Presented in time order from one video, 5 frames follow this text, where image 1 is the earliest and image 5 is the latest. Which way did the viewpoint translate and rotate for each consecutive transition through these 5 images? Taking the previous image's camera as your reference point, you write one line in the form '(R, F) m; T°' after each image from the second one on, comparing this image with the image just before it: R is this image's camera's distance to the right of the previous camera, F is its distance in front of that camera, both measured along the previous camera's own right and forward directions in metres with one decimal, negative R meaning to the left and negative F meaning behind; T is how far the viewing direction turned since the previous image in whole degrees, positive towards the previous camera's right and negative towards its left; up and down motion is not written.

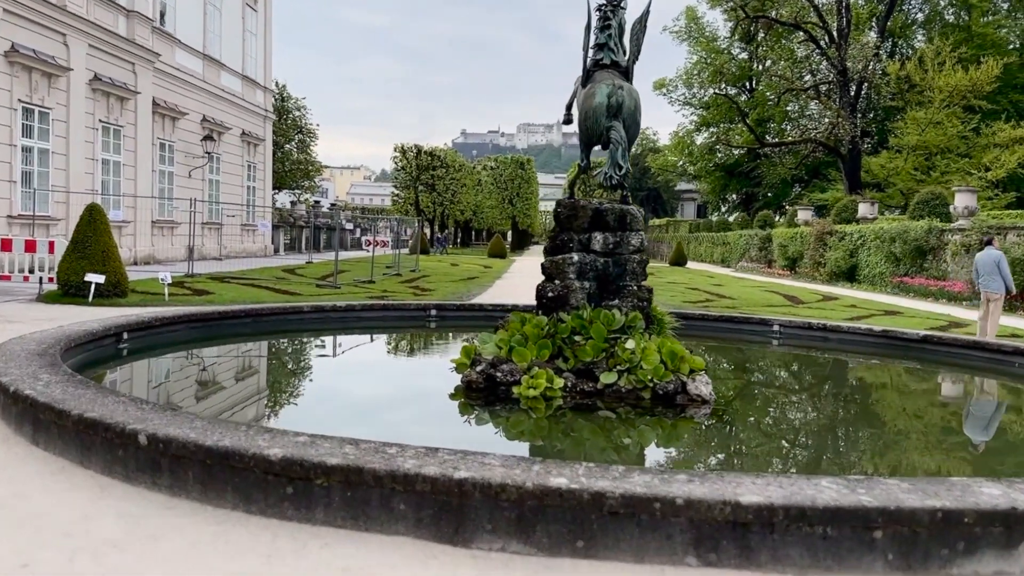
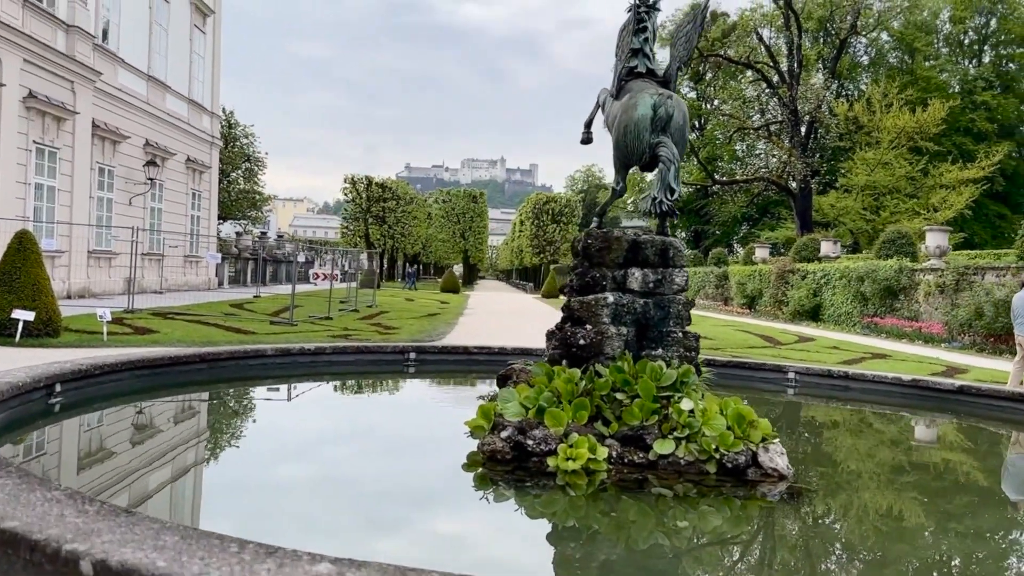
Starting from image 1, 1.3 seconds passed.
(-0.4, +0.9) m; +4°
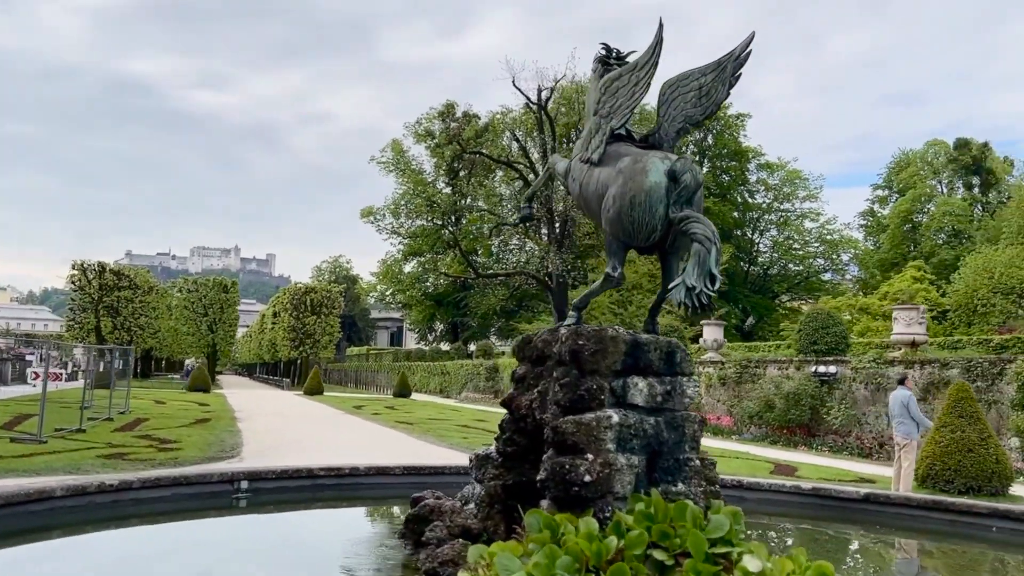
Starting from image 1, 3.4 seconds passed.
(-0.8, +1.3) m; +16°
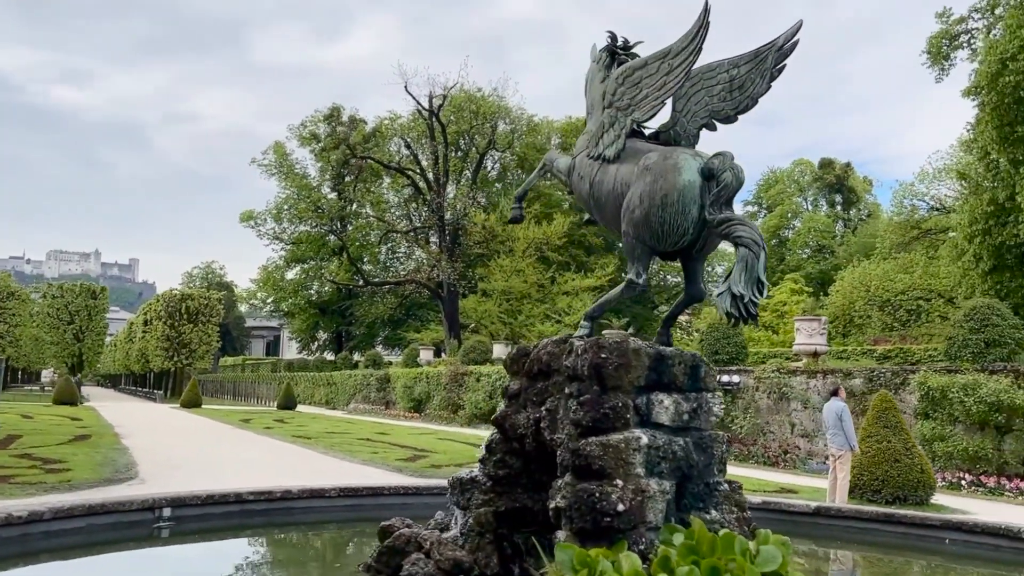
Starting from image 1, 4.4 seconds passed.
(-0.5, +0.4) m; +7°
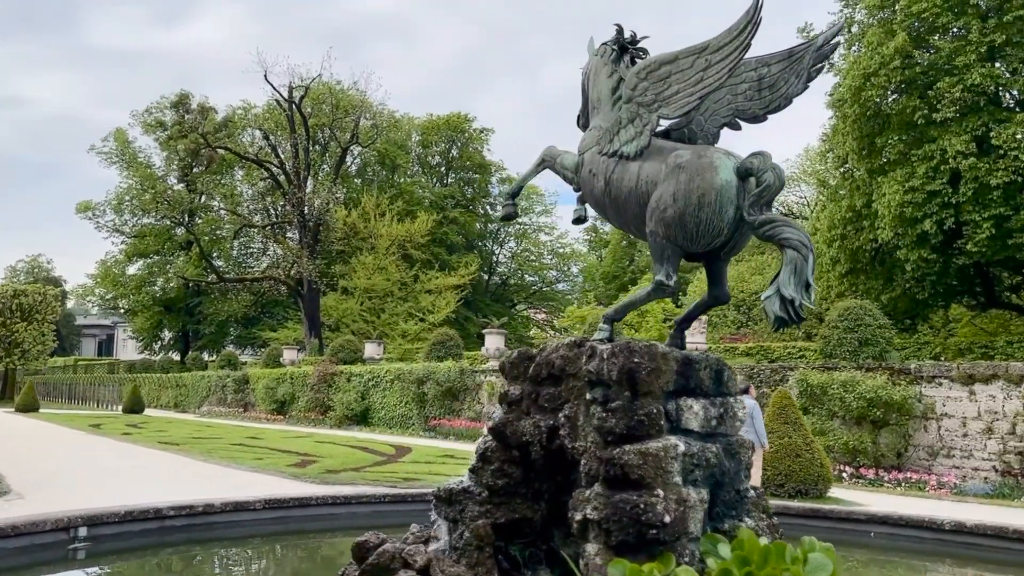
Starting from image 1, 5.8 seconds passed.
(-0.6, +0.2) m; +9°
